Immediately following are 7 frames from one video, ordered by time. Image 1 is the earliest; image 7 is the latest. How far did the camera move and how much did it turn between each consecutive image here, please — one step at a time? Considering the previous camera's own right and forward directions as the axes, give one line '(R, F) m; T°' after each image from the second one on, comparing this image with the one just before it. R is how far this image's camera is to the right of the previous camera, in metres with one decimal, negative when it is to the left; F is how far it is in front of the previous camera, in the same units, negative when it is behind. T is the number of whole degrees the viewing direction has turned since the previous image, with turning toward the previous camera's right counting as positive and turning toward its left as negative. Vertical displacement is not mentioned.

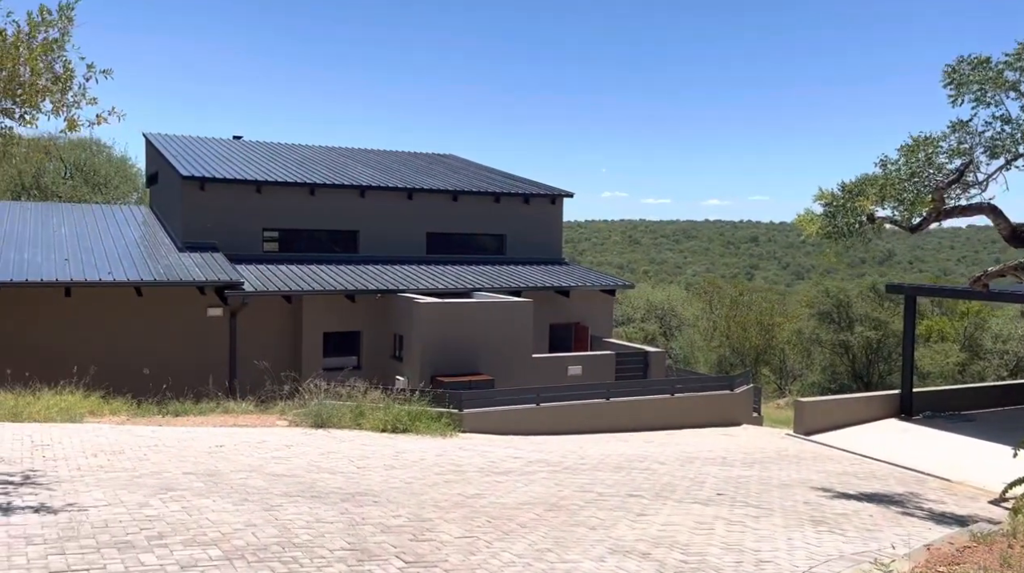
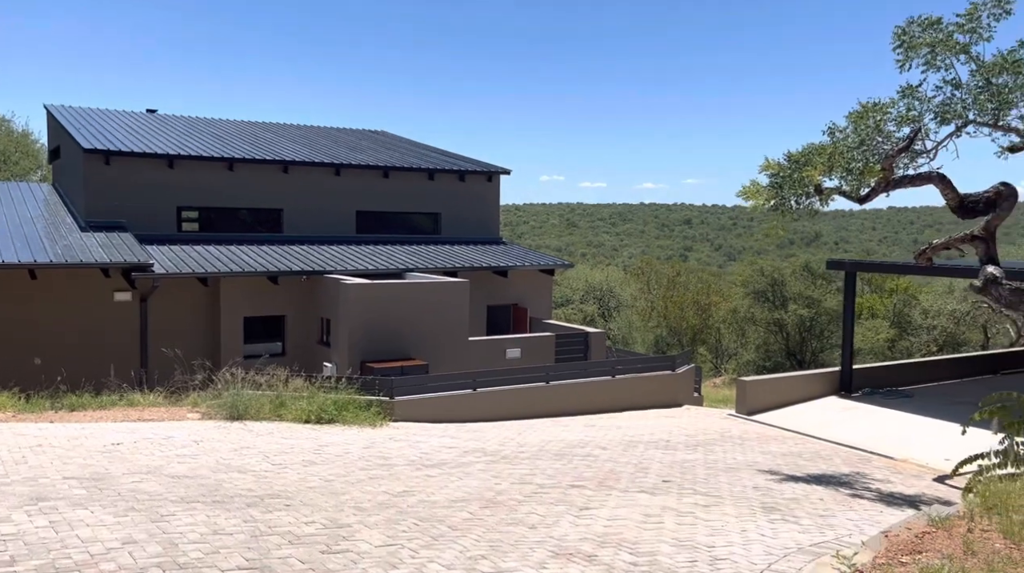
(+0.1, +1.0) m; +4°
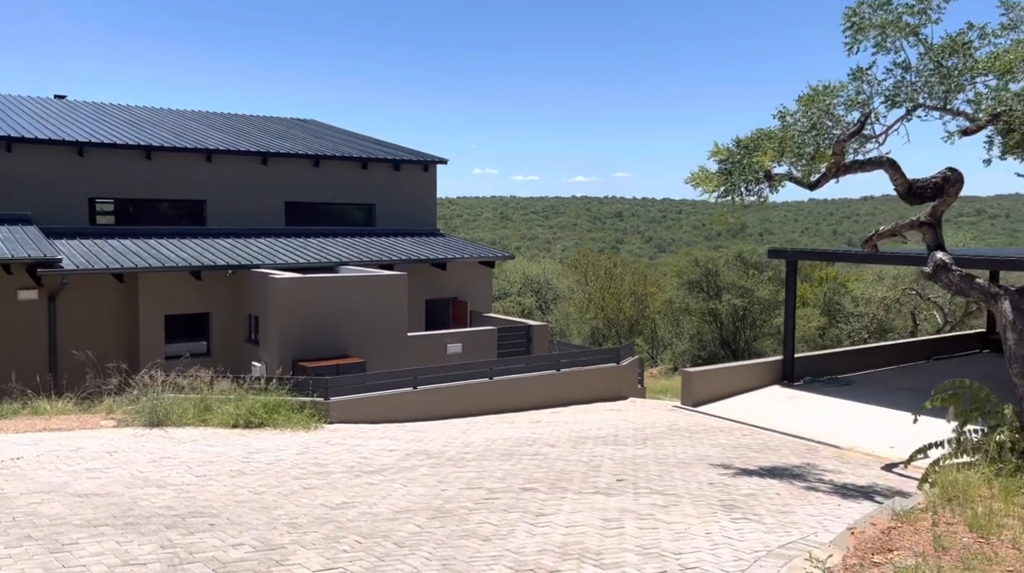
(-0.1, +0.8) m; +4°
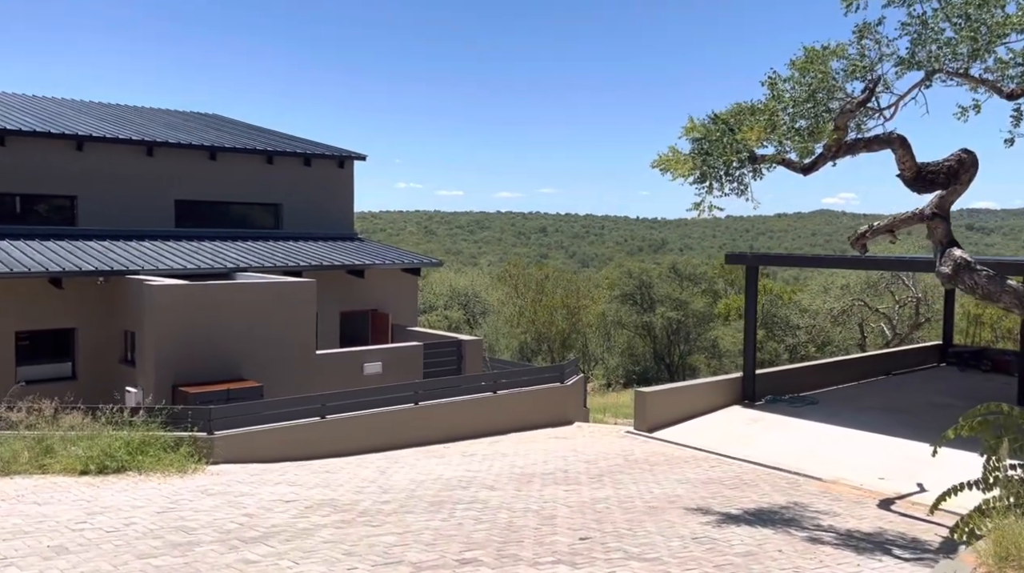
(-0.1, +2.8) m; +5°
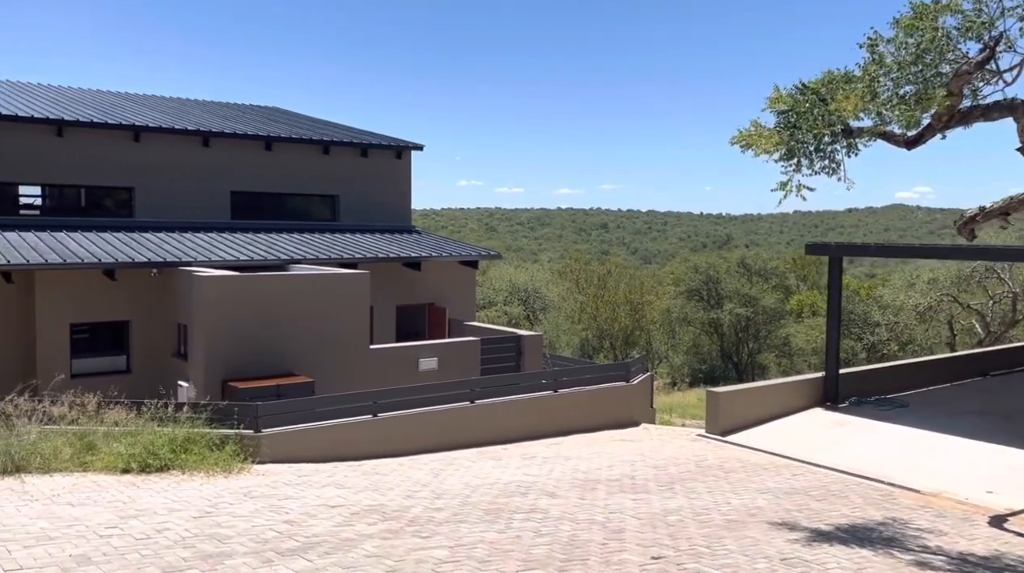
(0.0, +0.8) m; -4°
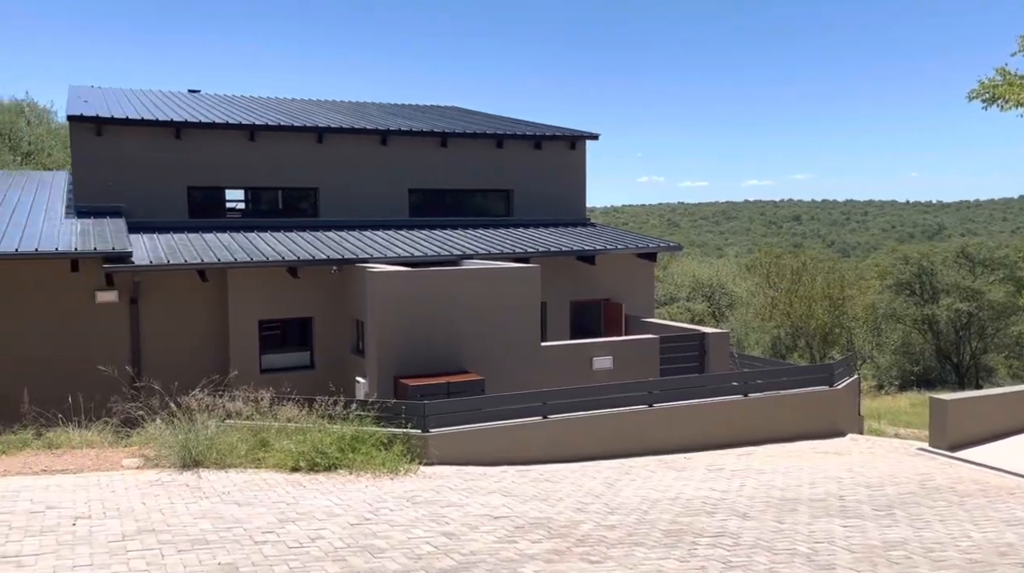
(+0.1, +0.8) m; -11°
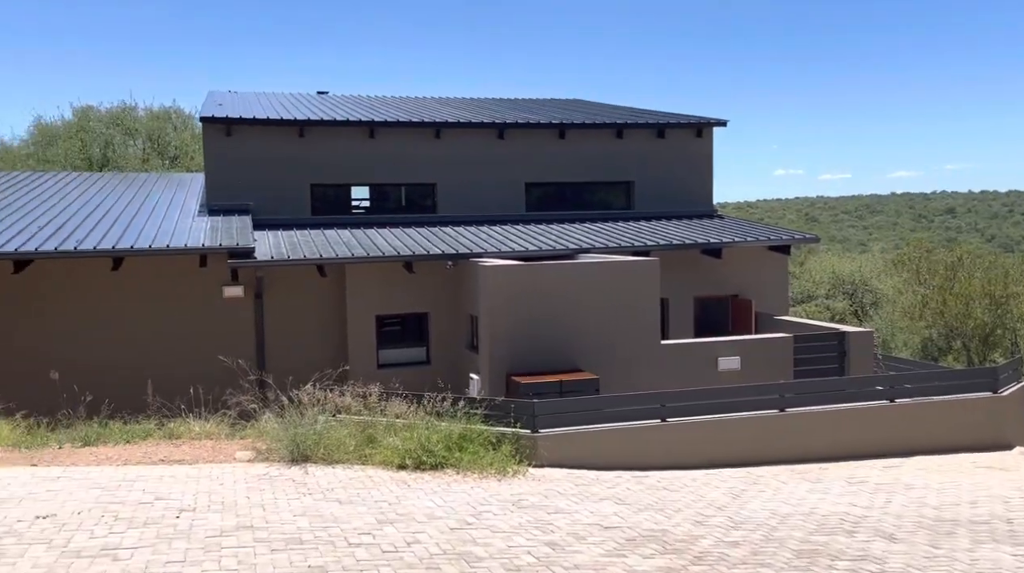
(+0.1, +0.6) m; -8°
